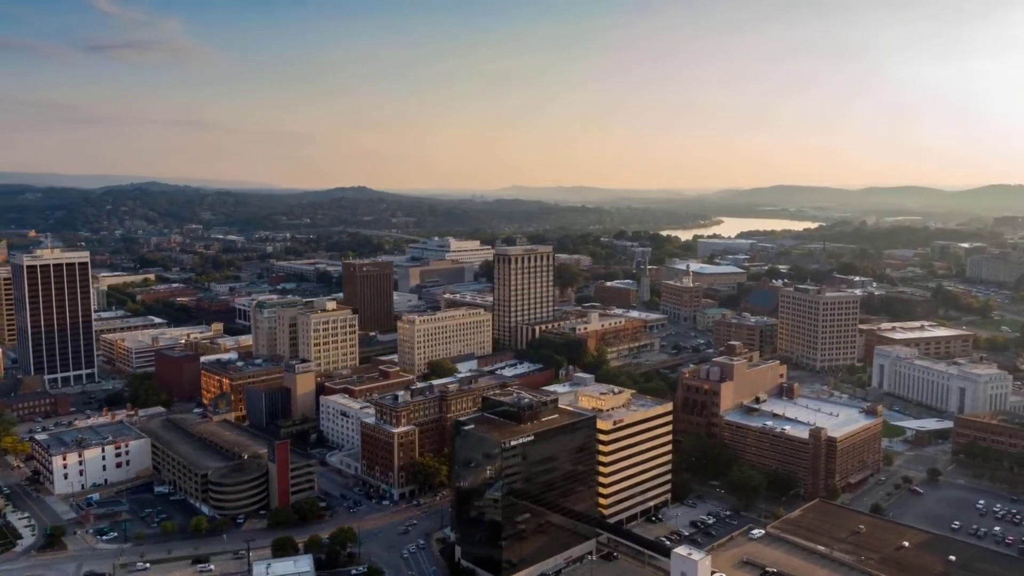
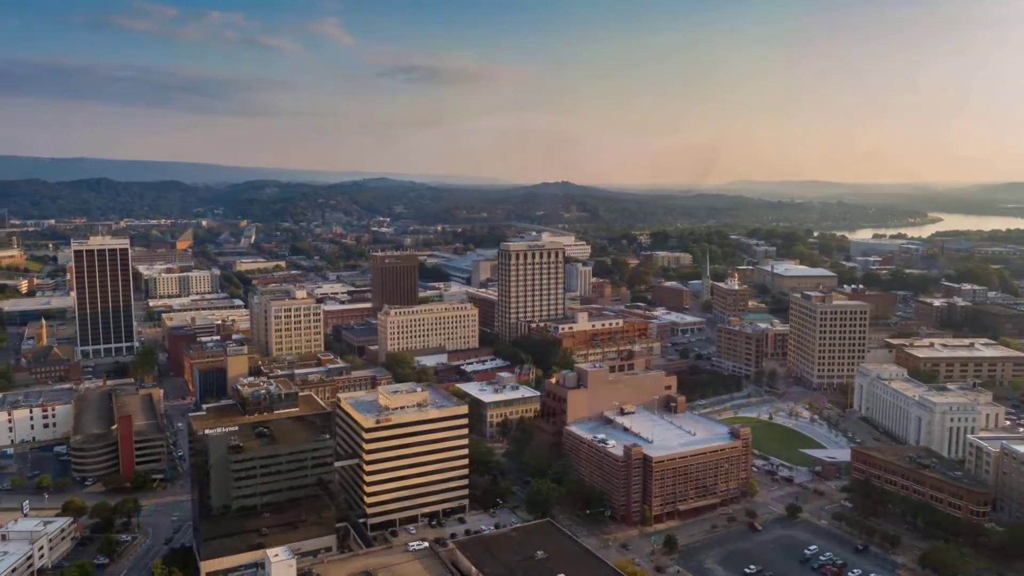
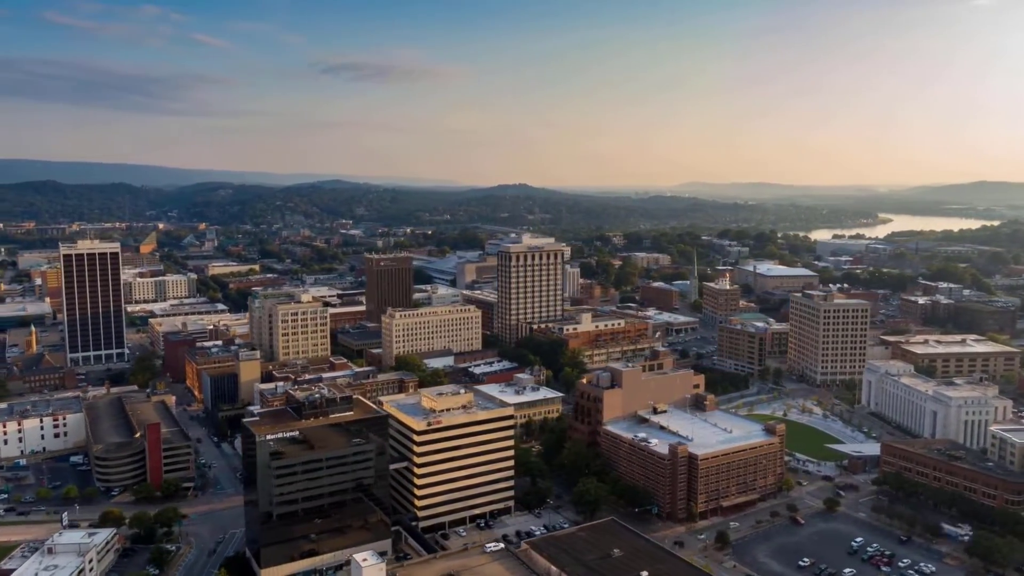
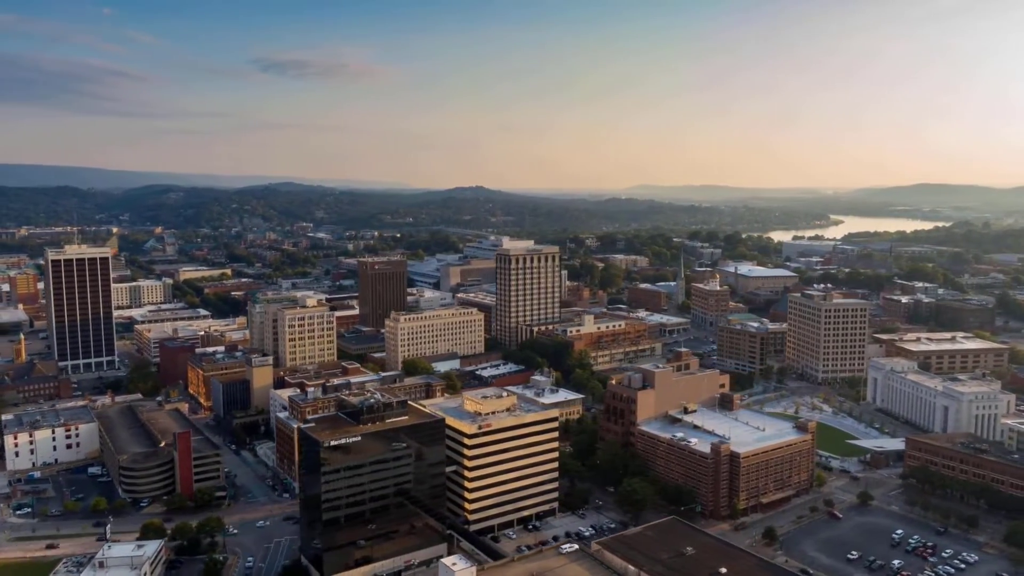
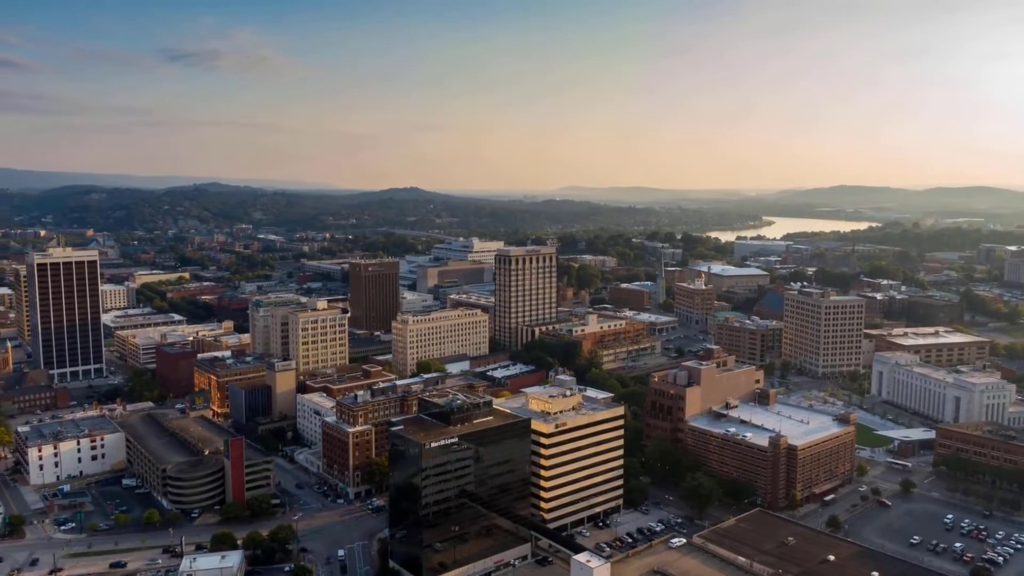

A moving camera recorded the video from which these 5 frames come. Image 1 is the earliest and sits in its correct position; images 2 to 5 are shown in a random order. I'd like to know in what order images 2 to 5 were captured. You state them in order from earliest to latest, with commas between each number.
5, 4, 3, 2
